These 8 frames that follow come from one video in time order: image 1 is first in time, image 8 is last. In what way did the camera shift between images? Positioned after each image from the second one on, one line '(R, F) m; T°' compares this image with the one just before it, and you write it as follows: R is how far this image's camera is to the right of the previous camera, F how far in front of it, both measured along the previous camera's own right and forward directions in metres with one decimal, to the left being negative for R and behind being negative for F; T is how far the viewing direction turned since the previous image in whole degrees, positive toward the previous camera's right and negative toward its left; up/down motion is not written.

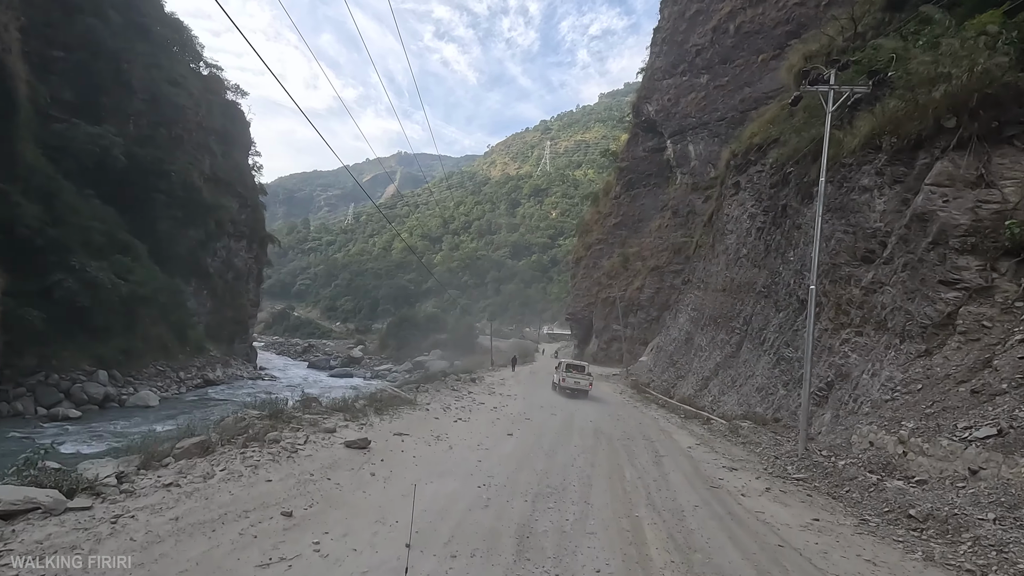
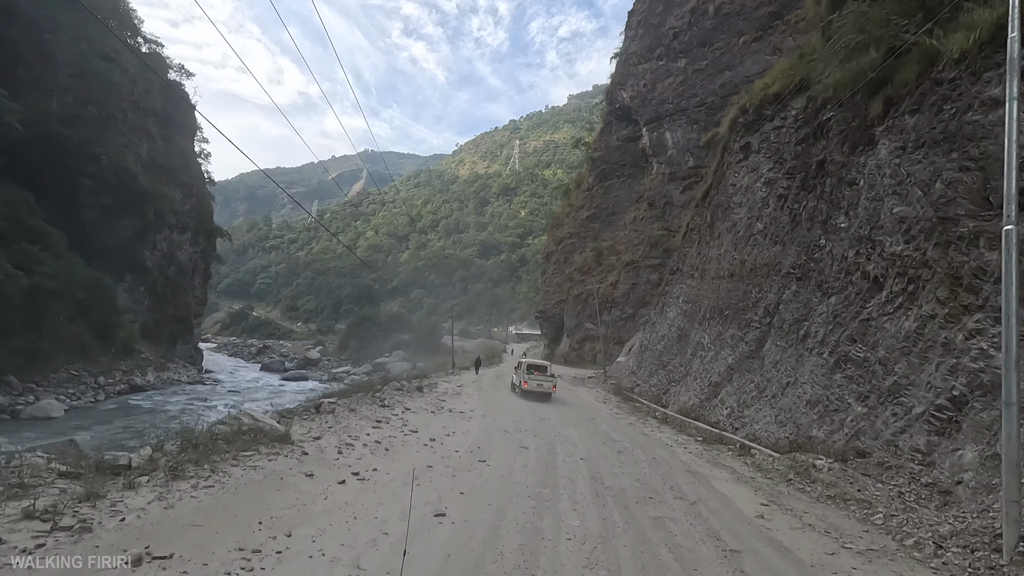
(+0.2, +3.3) m; +3°
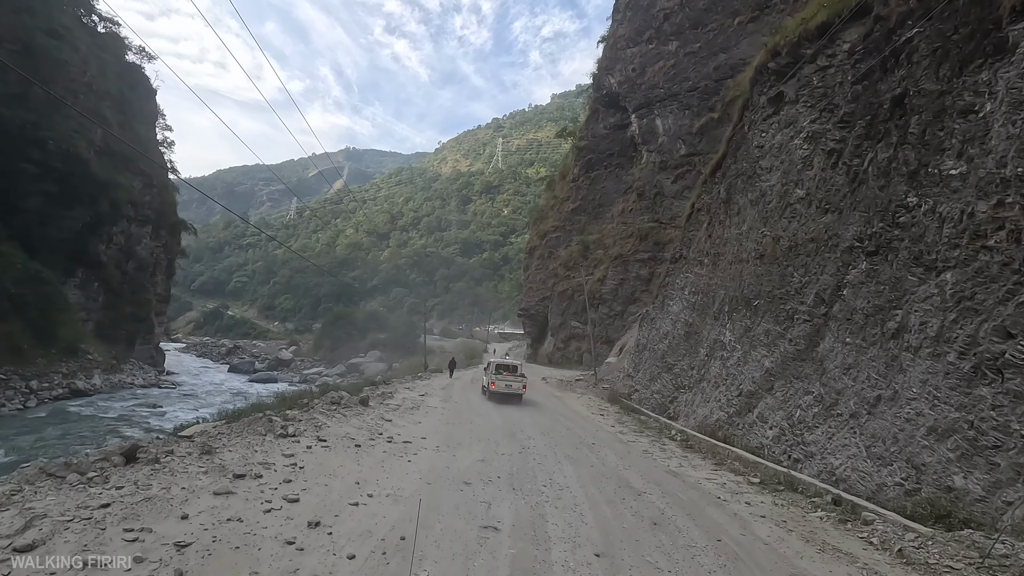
(+0.2, +2.7) m; +2°
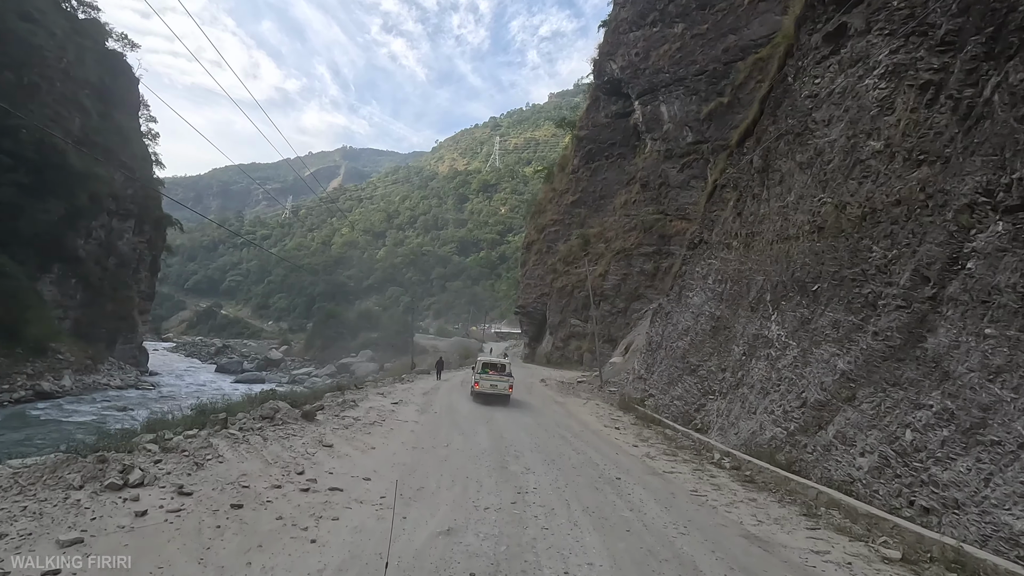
(+0.1, +2.2) m; 0°
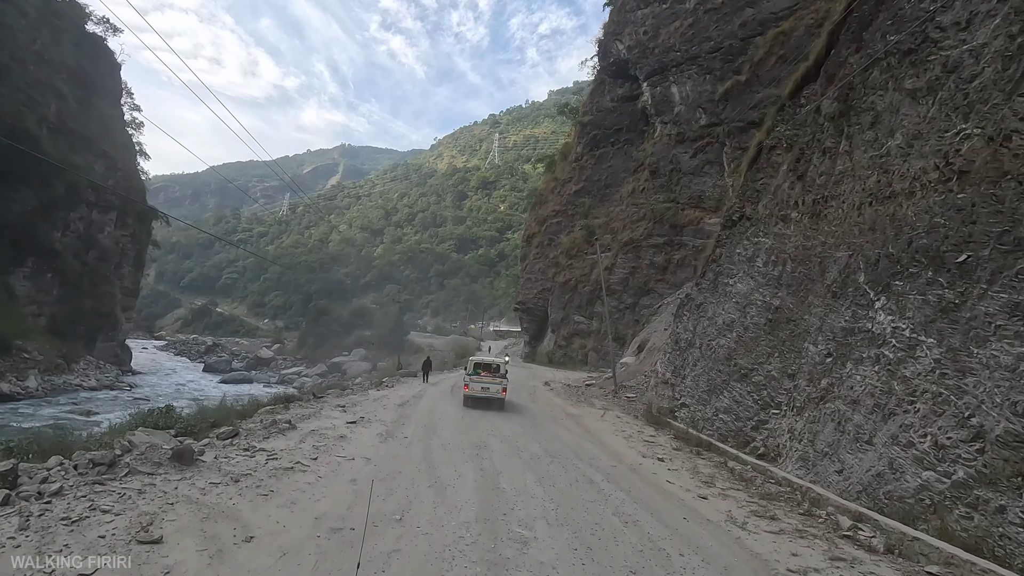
(0.0, +2.6) m; 0°
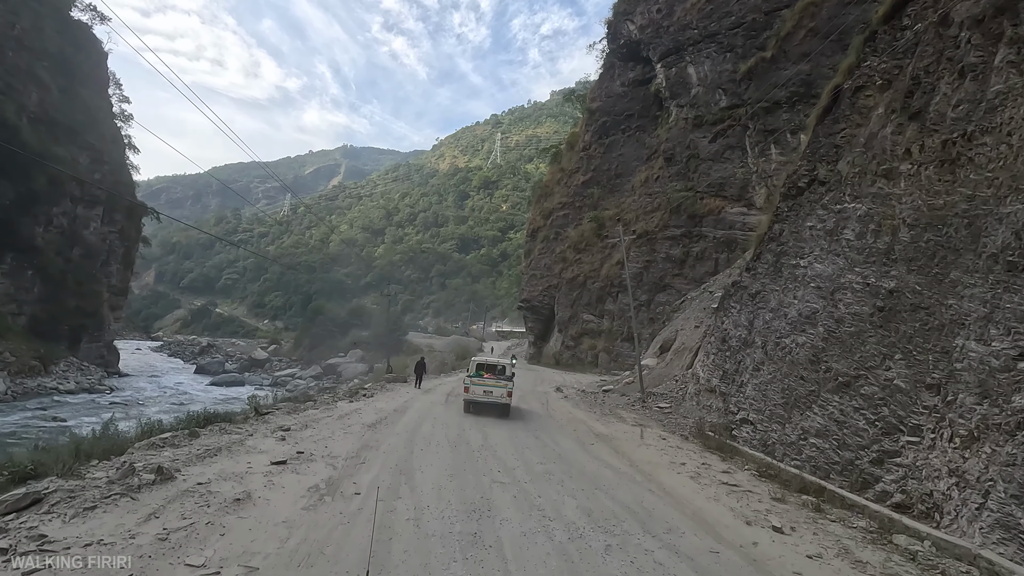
(-0.1, +2.5) m; 0°
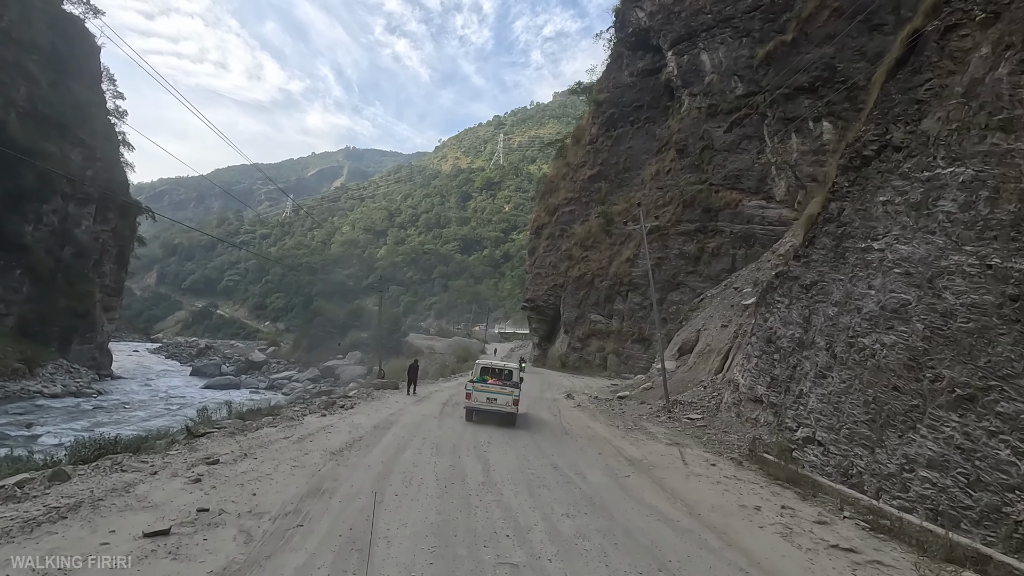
(-0.1, +1.7) m; 0°
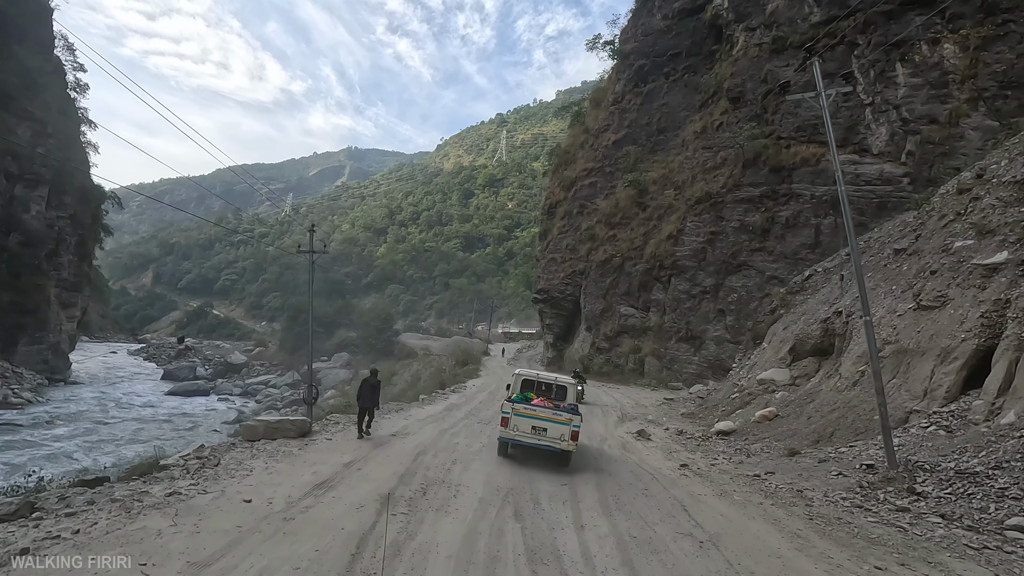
(-0.4, +6.4) m; 0°
